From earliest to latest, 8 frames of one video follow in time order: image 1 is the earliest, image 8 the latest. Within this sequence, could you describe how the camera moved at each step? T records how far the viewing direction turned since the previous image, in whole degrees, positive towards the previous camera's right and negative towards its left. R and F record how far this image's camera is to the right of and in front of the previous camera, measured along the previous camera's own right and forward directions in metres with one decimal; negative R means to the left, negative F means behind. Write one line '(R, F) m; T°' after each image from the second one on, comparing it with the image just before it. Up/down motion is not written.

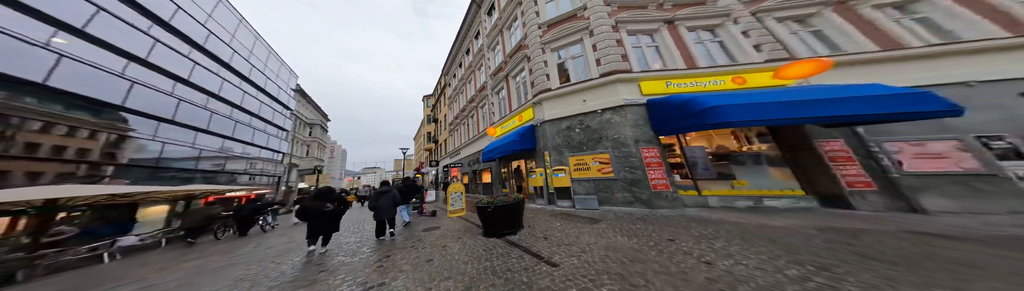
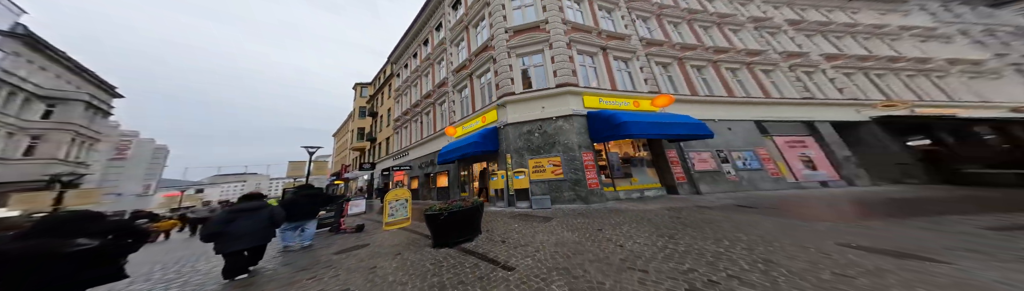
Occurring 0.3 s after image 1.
(-0.1, 0.0) m; +19°
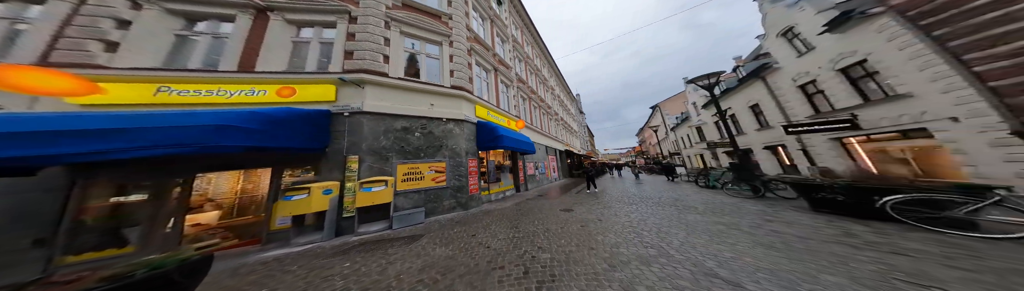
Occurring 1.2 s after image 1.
(-0.2, +0.1) m; +50°
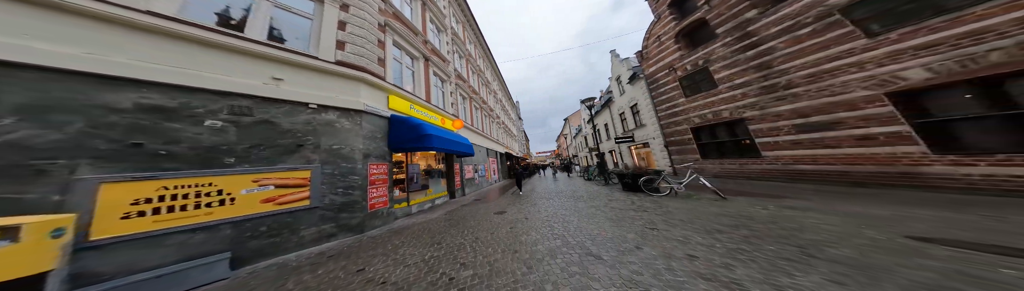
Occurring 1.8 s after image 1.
(-0.1, +0.1) m; +30°
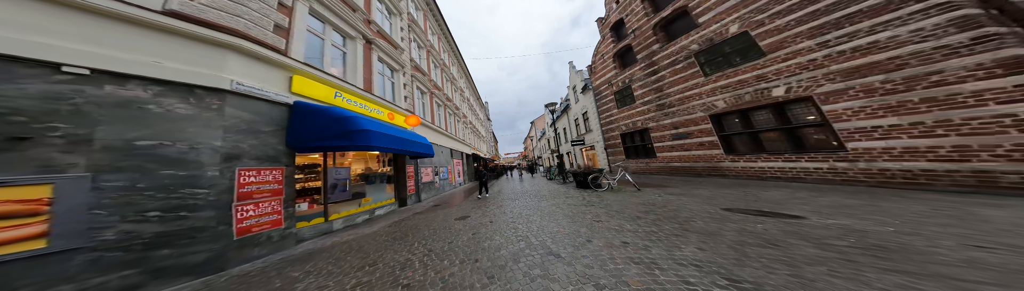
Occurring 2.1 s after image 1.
(-0.1, +0.1) m; +17°
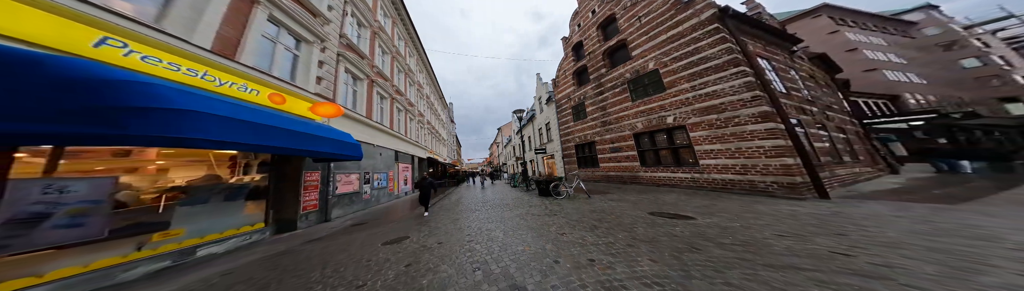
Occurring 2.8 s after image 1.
(-0.2, +0.4) m; +21°
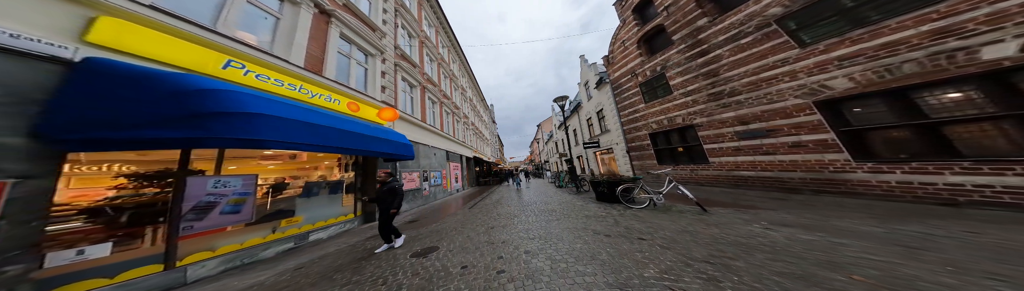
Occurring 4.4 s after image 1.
(-0.3, +1.0) m; -14°
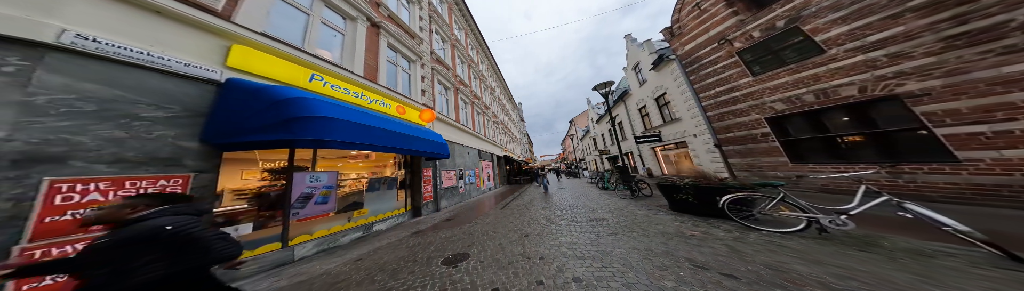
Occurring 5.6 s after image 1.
(-0.3, +0.7) m; -12°
